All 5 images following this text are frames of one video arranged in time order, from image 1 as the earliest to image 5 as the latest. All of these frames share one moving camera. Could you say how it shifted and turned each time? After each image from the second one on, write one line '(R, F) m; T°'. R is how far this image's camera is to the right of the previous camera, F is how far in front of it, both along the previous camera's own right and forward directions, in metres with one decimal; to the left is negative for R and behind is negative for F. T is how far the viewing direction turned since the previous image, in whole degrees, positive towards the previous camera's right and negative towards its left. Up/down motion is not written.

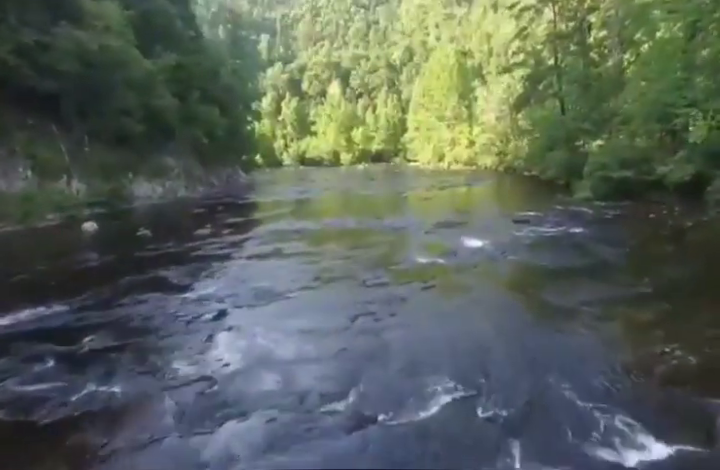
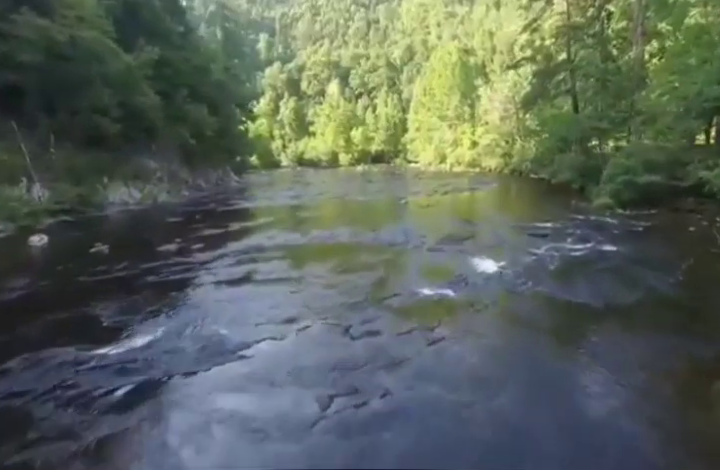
(+0.3, +2.2) m; 0°
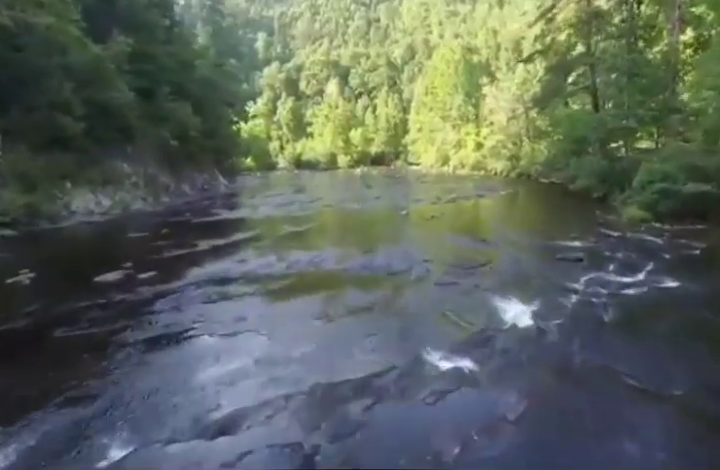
(+0.3, +2.7) m; 0°
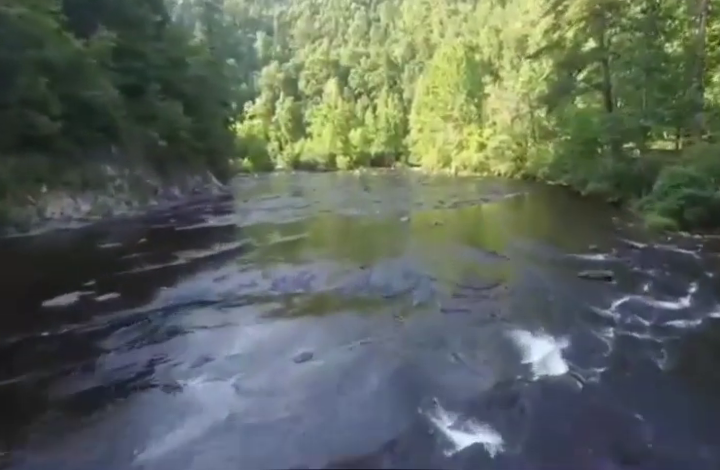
(+0.1, +1.5) m; 0°
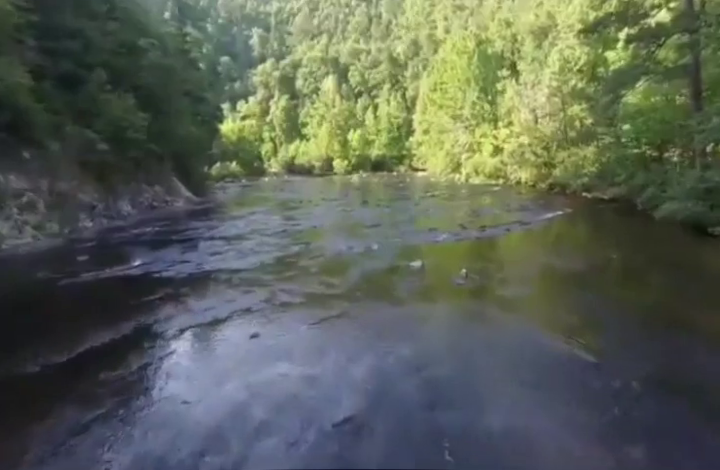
(+0.3, +6.2) m; 0°
